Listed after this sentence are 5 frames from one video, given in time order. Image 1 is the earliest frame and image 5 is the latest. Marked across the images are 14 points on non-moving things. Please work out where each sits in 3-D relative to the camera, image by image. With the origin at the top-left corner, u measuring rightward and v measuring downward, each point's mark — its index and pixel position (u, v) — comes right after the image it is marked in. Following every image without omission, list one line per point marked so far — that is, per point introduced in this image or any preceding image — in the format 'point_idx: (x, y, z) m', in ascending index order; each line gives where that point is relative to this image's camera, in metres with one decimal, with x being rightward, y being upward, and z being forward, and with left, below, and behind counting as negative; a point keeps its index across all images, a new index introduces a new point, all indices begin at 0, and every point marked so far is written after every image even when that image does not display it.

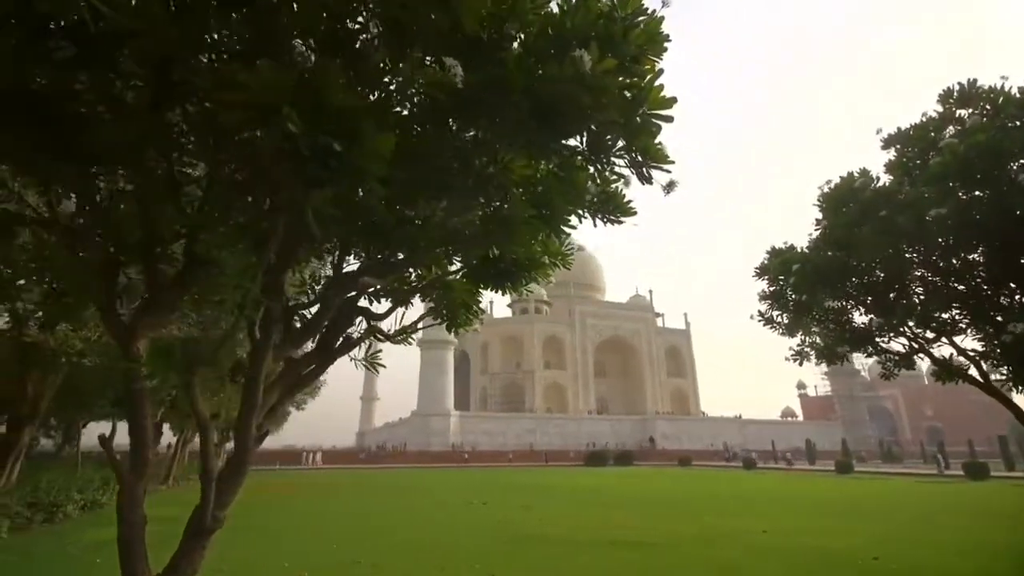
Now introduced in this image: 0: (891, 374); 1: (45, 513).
0: (+3.9, -0.9, +6.6) m
1: (-7.7, -3.7, +10.8) m
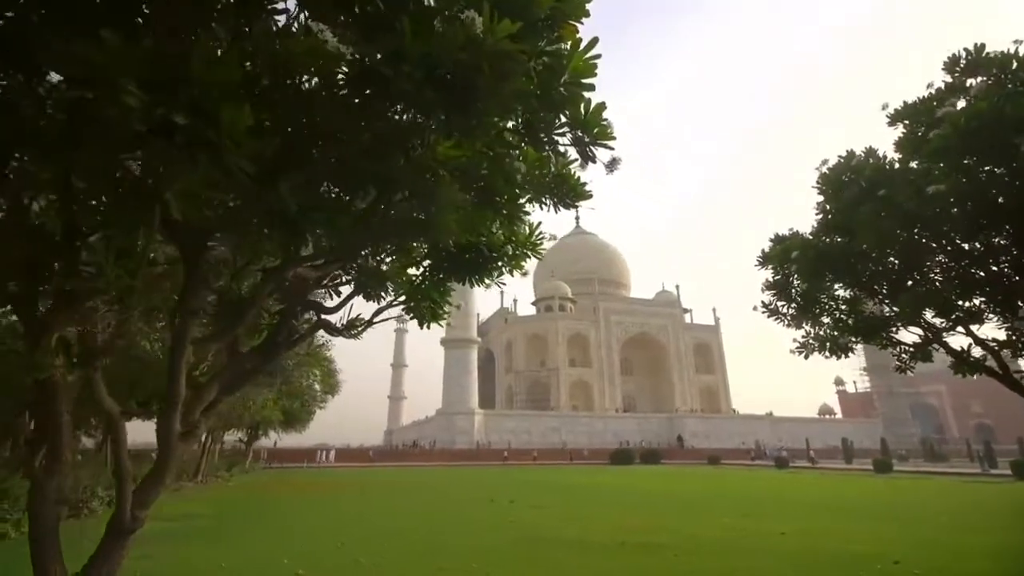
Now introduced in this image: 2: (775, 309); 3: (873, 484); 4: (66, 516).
0: (+3.8, -0.8, +6.2) m
1: (-7.5, -3.8, +11.0) m
2: (+2.6, -0.2, +6.5) m
3: (+8.4, -4.6, +15.2) m
4: (-7.4, -3.8, +10.8) m
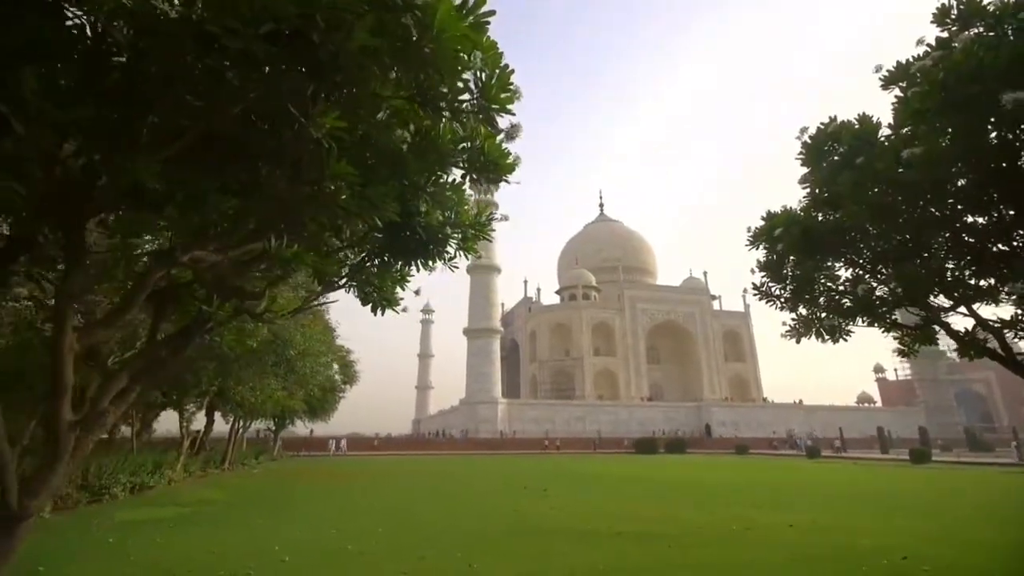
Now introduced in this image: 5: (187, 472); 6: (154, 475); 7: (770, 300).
0: (+3.6, -0.6, +5.9) m
1: (-7.4, -3.6, +11.3) m
2: (+2.5, 0.0, +6.2) m
3: (+8.7, -4.2, +14.6) m
4: (-7.3, -3.7, +11.0) m
5: (-8.1, -4.5, +15.9) m
6: (-7.7, -4.0, +13.7) m
7: (+2.5, -0.1, +6.1) m
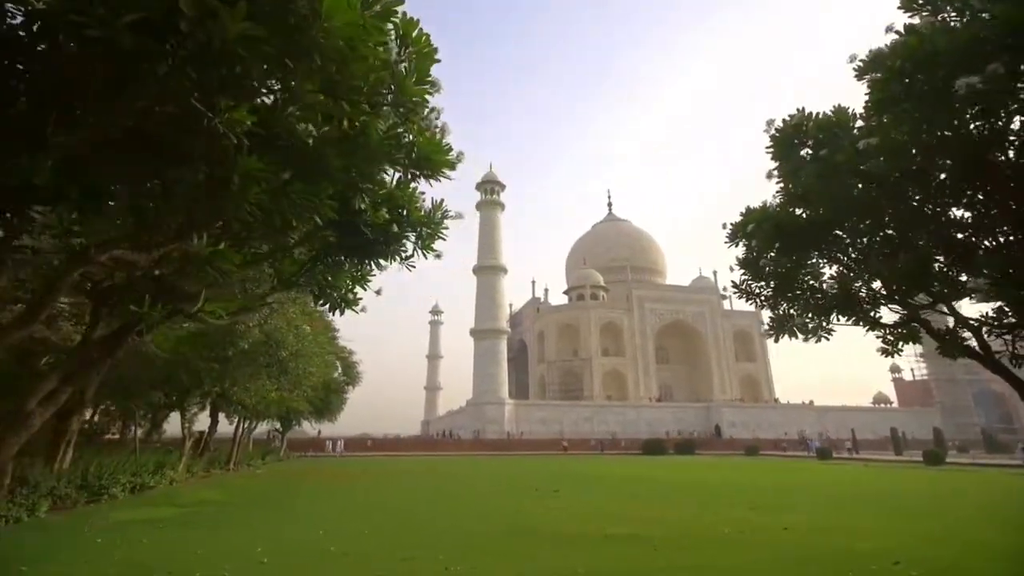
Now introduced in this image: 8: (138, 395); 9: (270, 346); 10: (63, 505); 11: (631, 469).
0: (+3.4, -0.6, +5.7) m
1: (-7.5, -3.7, +11.4) m
2: (+2.2, 0.0, +6.1) m
3: (+8.7, -4.2, +14.4) m
4: (-7.4, -3.7, +11.1) m
5: (-8.1, -4.6, +16.0) m
6: (-7.7, -4.1, +13.8) m
7: (+2.2, -0.1, +6.0) m
8: (-7.6, -2.0, +12.8) m
9: (-4.2, -1.0, +11.1) m
10: (-7.5, -3.6, +10.7) m
11: (+3.4, -5.2, +18.5) m
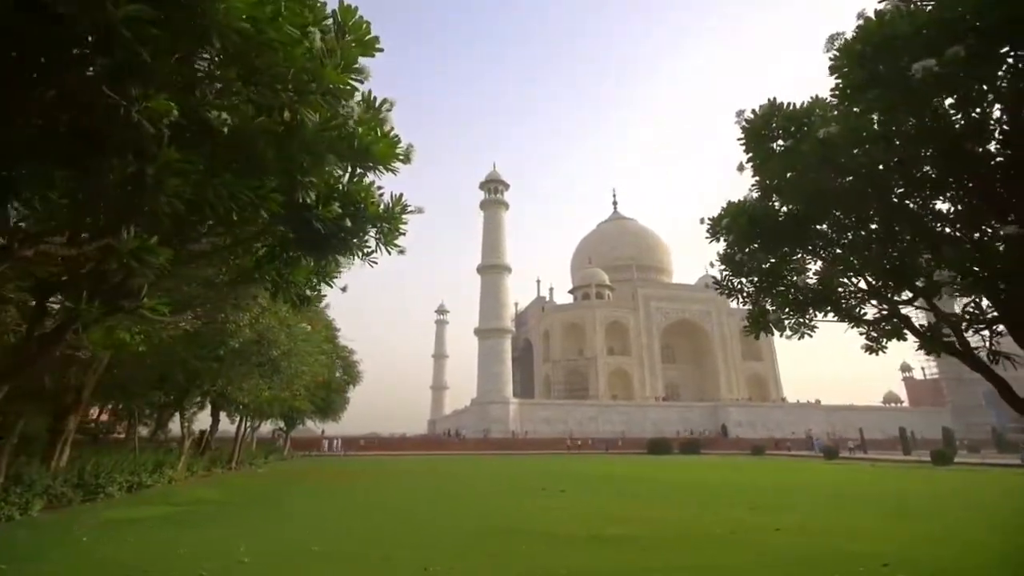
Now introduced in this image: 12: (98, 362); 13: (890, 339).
0: (+3.2, -0.5, +5.6) m
1: (-7.6, -3.7, +11.5) m
2: (+2.0, 0.0, +5.9) m
3: (+8.6, -4.1, +14.1) m
4: (-7.5, -3.7, +11.2) m
5: (-8.1, -4.6, +16.1) m
6: (-7.8, -4.1, +13.9) m
7: (+2.0, 0.0, +5.9) m
8: (-7.7, -2.0, +12.8) m
9: (-4.3, -1.0, +11.1) m
10: (-7.6, -3.6, +10.8) m
11: (+3.5, -5.2, +18.4) m
12: (-6.8, -1.2, +10.8) m
13: (+3.3, -0.4, +5.5) m
